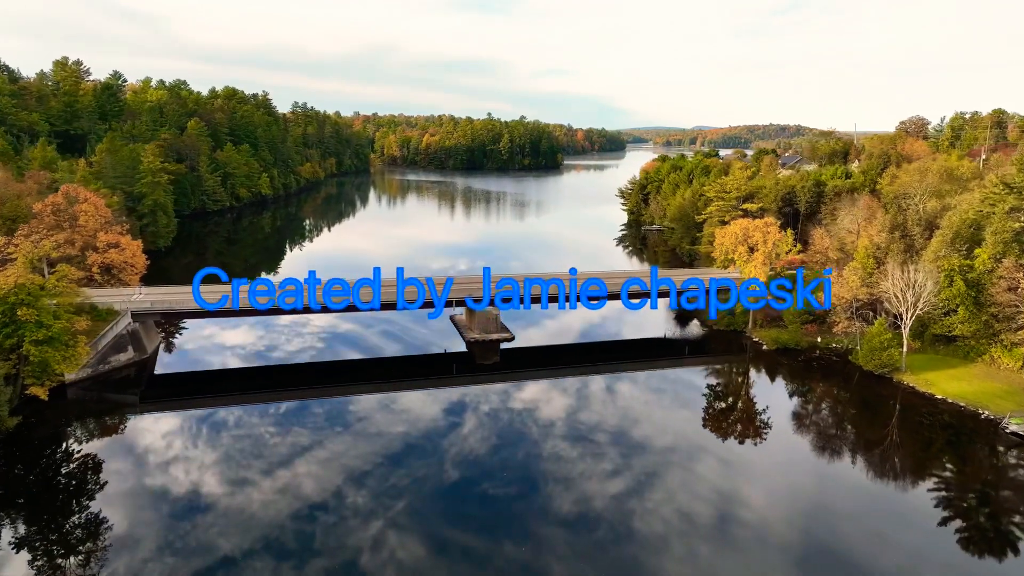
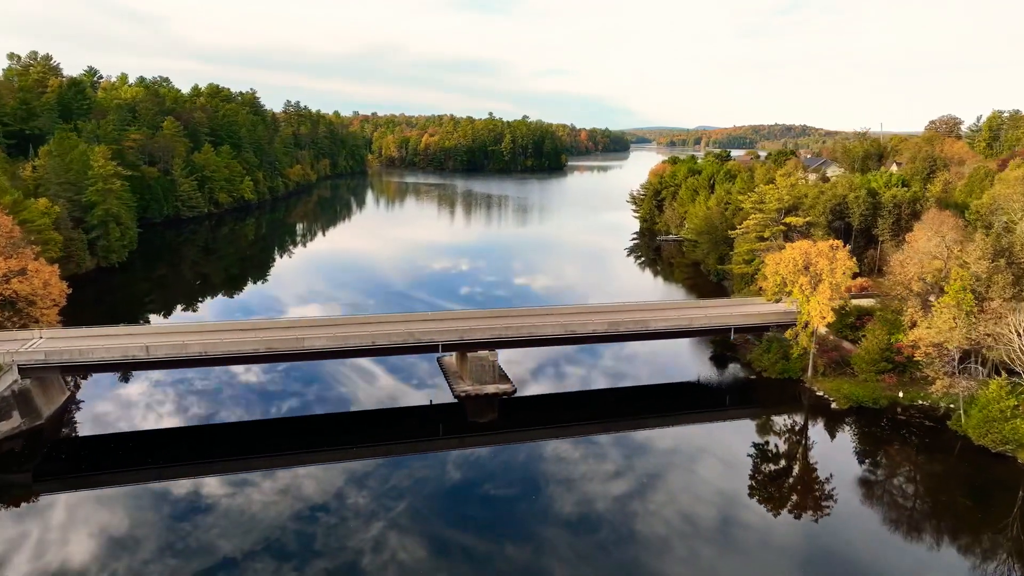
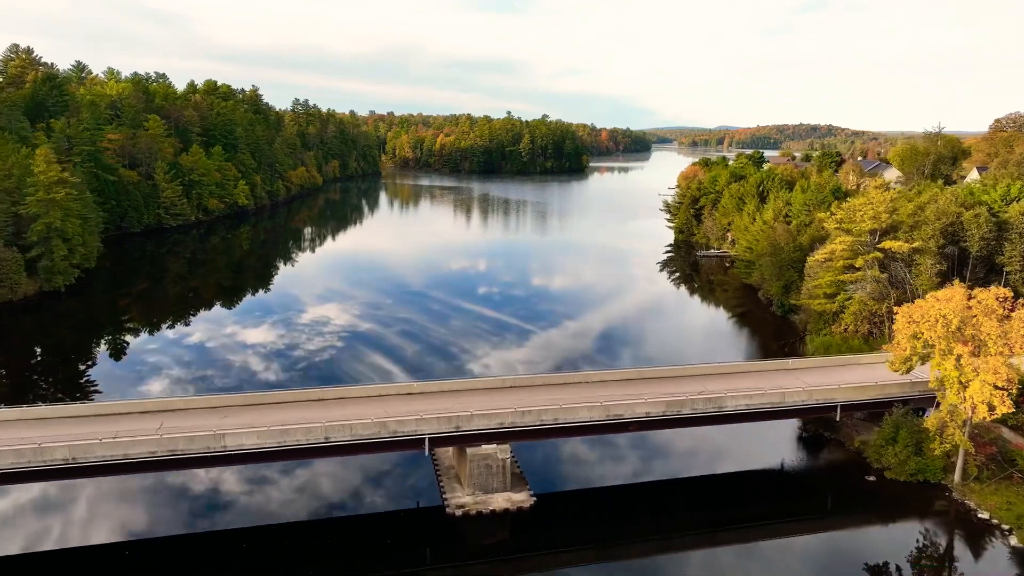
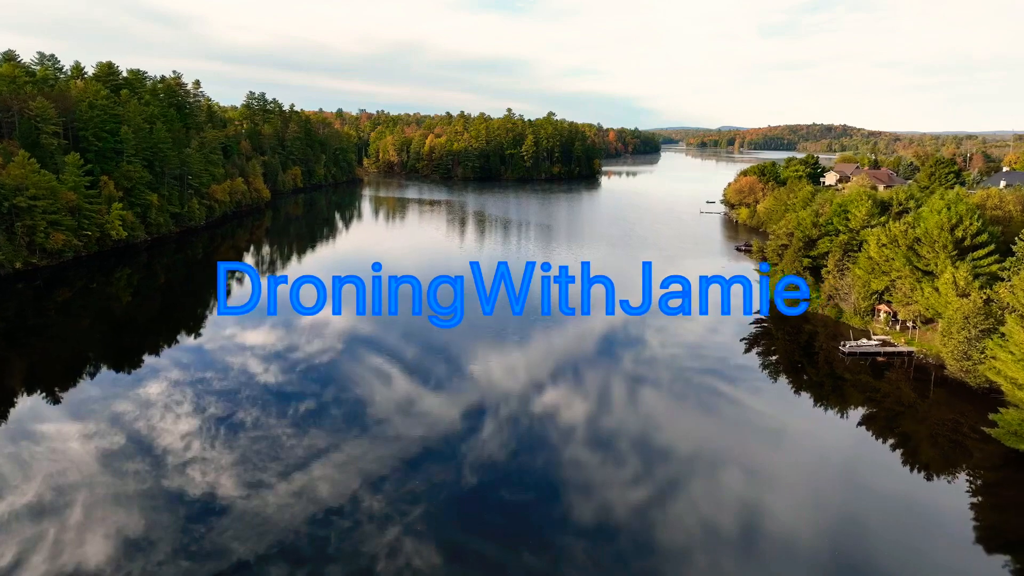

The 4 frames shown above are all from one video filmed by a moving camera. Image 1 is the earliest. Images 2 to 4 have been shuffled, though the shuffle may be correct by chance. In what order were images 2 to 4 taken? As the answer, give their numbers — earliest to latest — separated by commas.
2, 3, 4
